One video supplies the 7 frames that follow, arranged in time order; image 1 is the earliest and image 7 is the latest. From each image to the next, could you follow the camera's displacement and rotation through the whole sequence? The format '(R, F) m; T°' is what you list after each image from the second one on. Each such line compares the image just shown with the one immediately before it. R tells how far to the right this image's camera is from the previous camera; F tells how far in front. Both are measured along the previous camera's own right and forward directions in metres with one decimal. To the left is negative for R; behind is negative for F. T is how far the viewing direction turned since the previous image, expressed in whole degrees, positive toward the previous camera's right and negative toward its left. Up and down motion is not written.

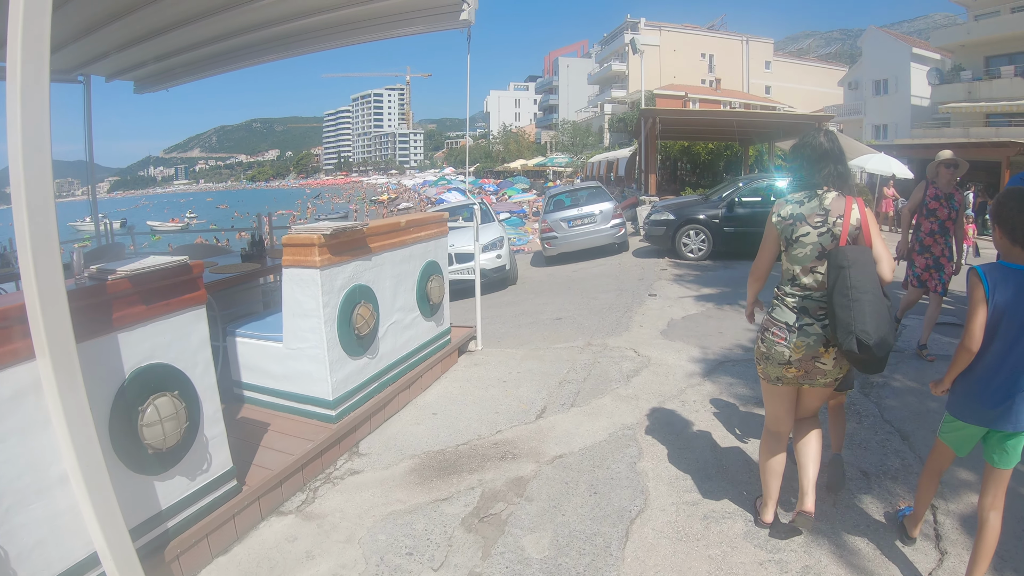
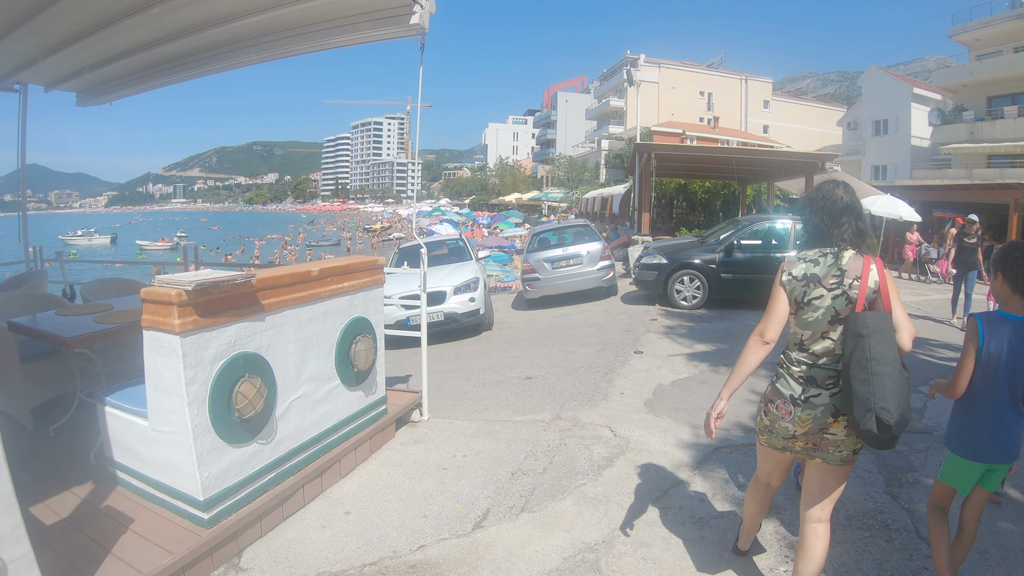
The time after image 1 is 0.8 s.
(+0.4, +0.9) m; 0°
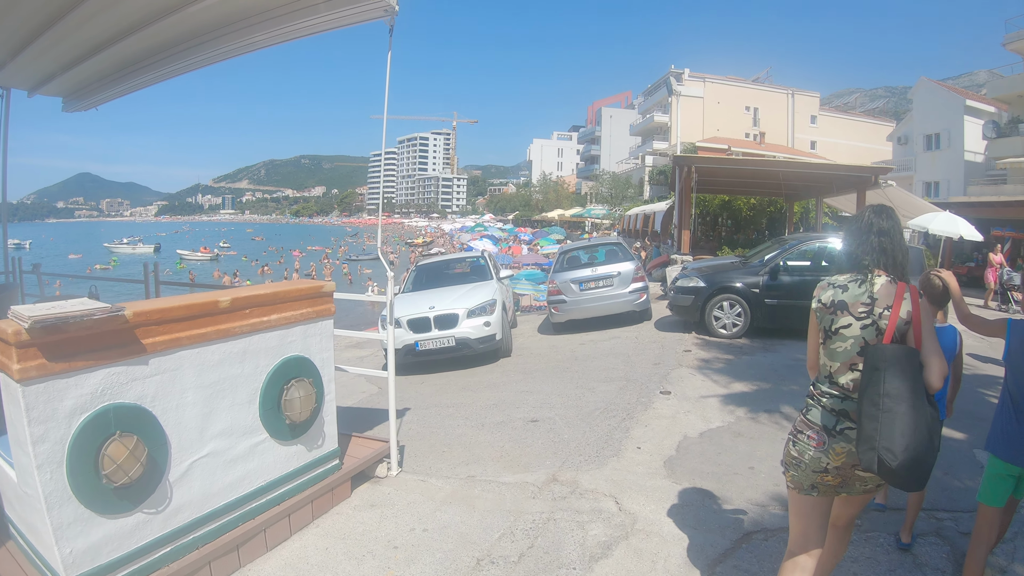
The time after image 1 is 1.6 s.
(+0.4, +0.8) m; -5°
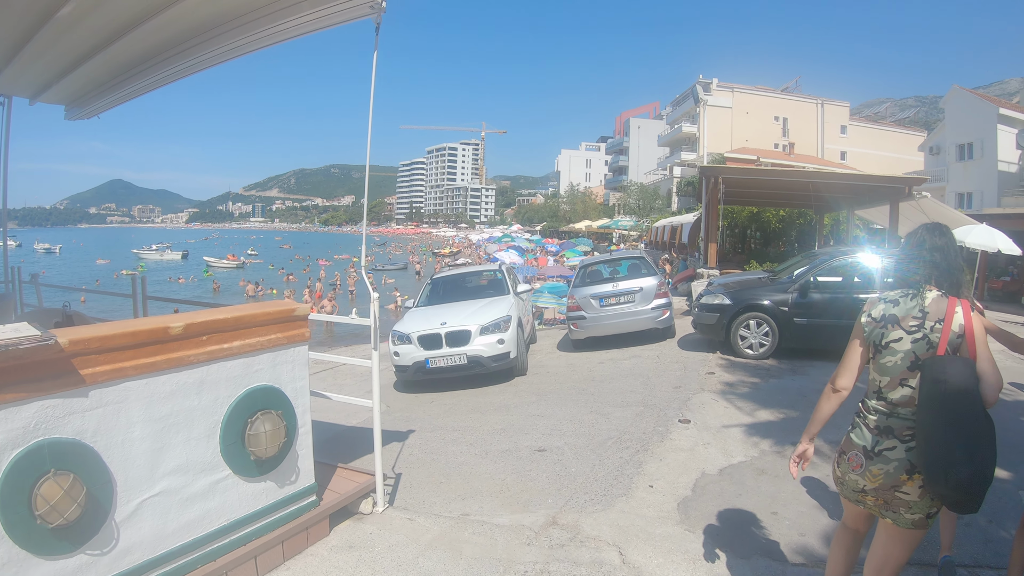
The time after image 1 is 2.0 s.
(+0.2, +0.3) m; -3°
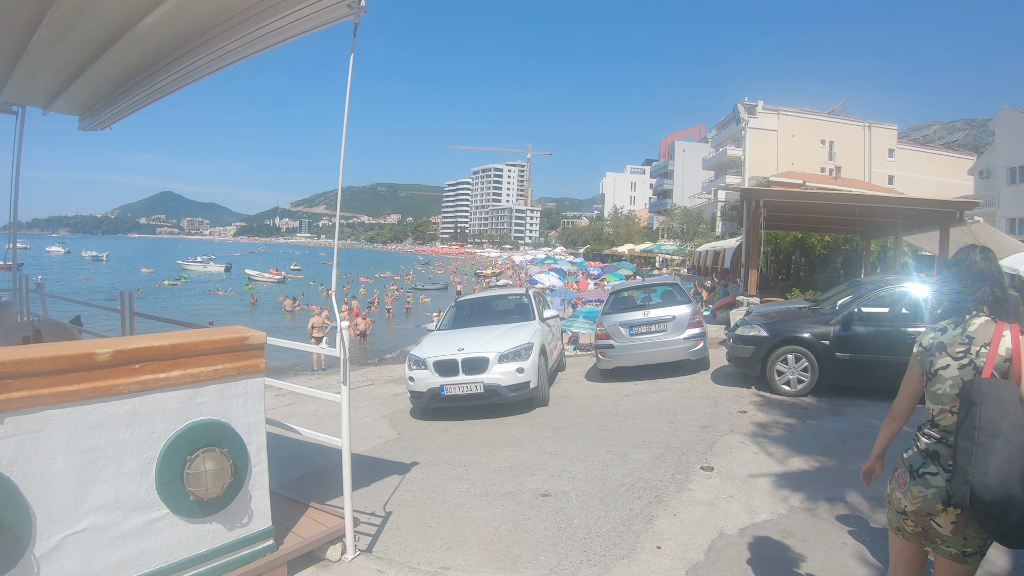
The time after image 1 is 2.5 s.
(+0.3, +0.4) m; -4°
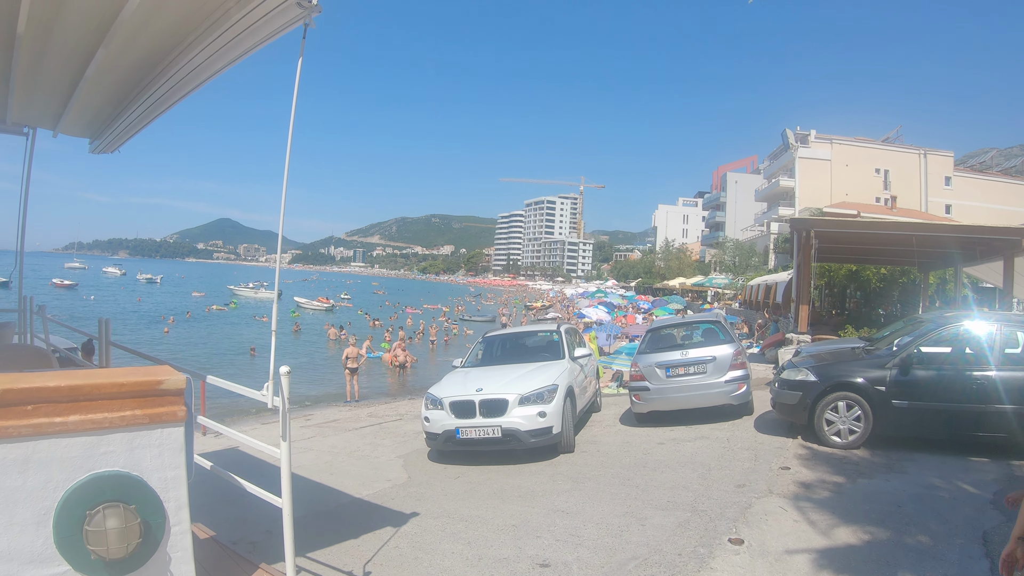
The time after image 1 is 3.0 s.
(+0.4, +0.4) m; -5°
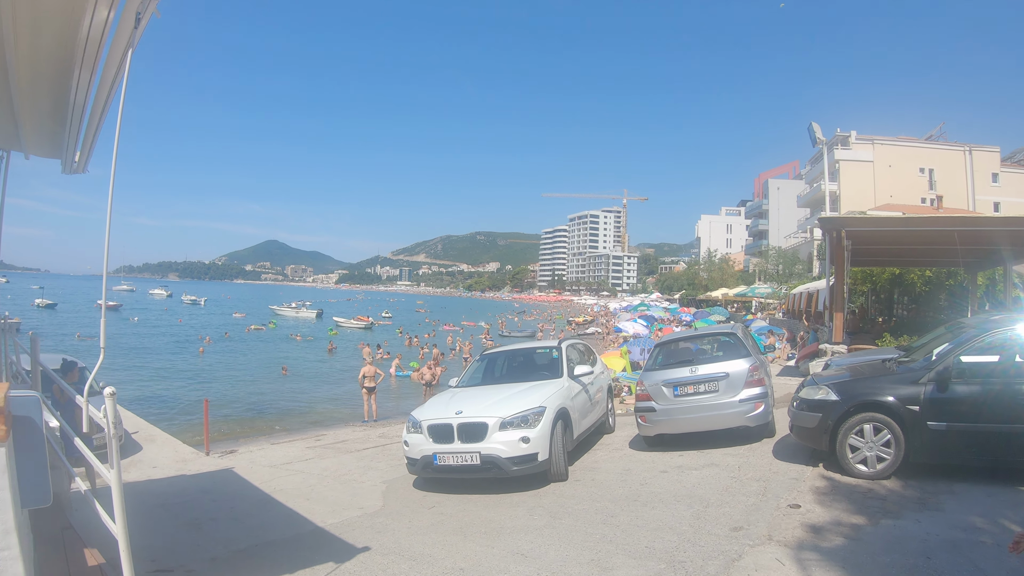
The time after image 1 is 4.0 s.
(+0.8, +0.7) m; -5°
